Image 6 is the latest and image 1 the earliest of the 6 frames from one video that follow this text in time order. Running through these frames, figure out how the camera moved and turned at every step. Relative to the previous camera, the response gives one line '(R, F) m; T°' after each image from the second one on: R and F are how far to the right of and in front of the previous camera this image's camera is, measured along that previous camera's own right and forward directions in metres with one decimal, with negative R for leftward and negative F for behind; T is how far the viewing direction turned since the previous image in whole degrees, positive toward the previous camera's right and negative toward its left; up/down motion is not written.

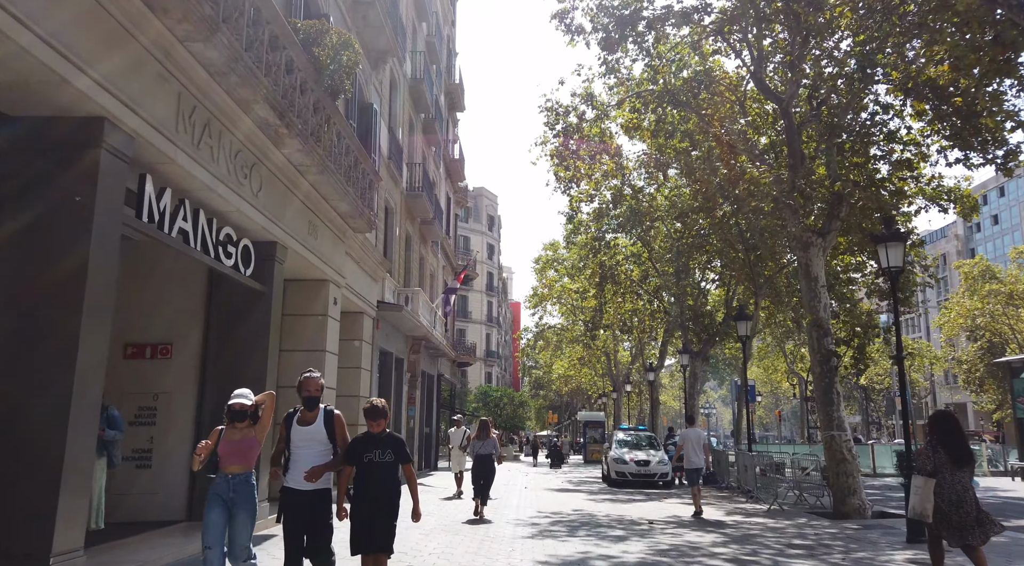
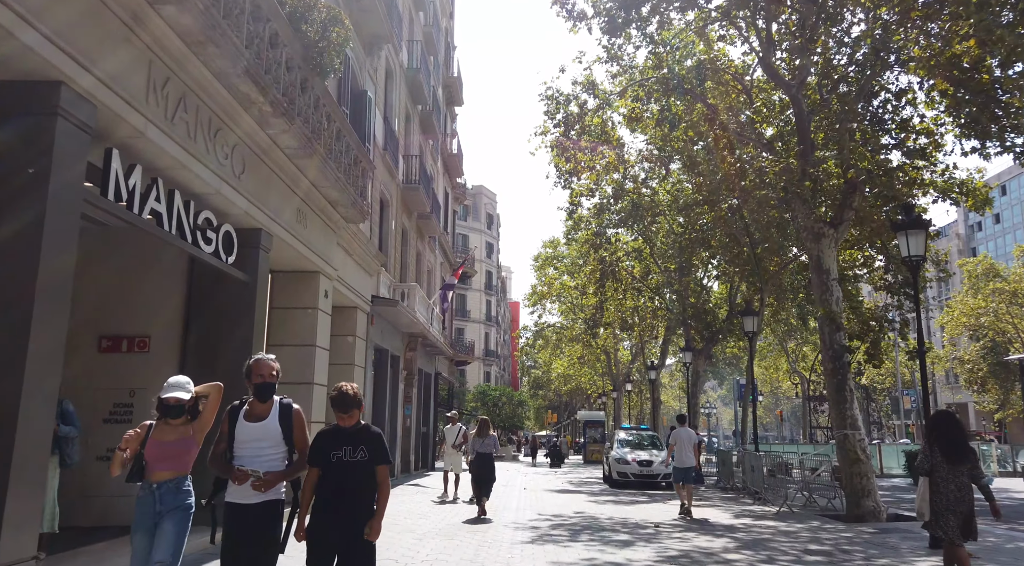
(0.0, +0.6) m; 0°
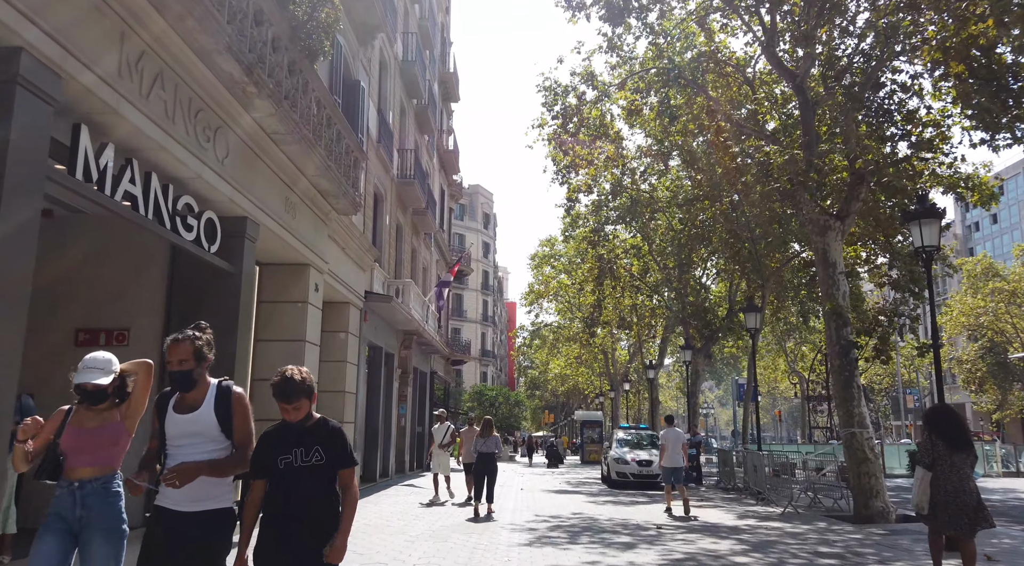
(0.0, +0.4) m; 0°
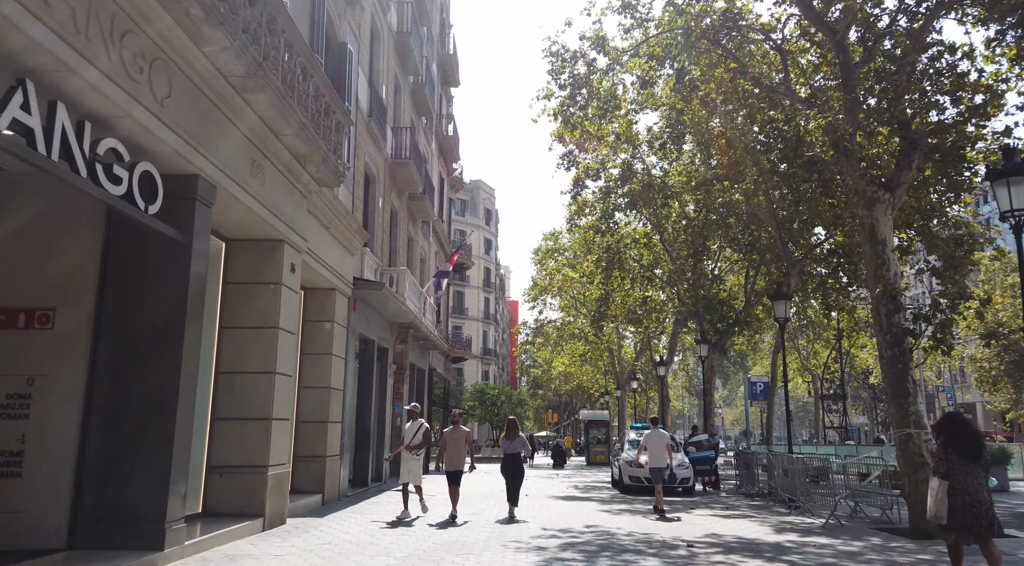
(0.0, +1.7) m; 0°
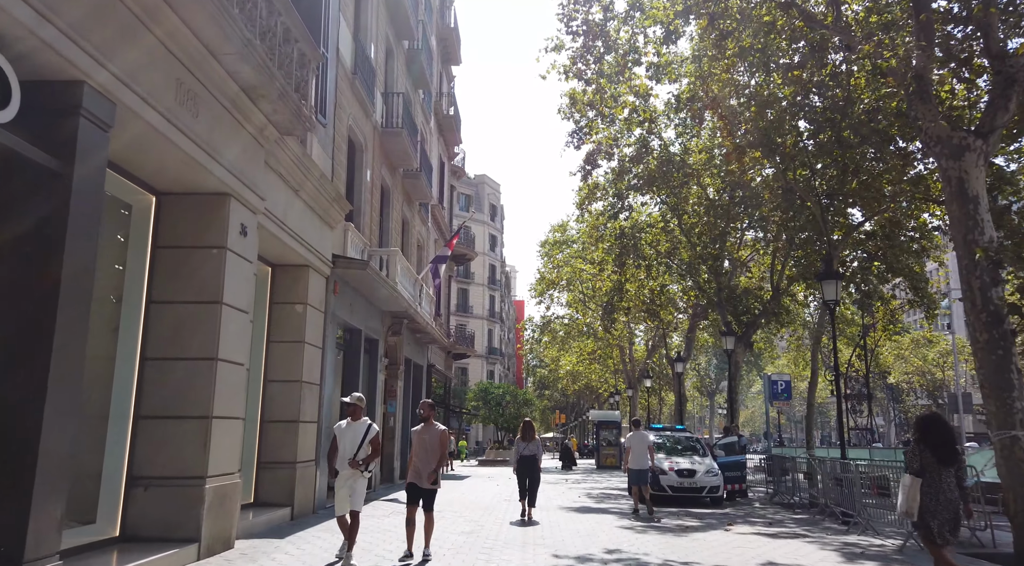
(0.0, +2.3) m; 0°
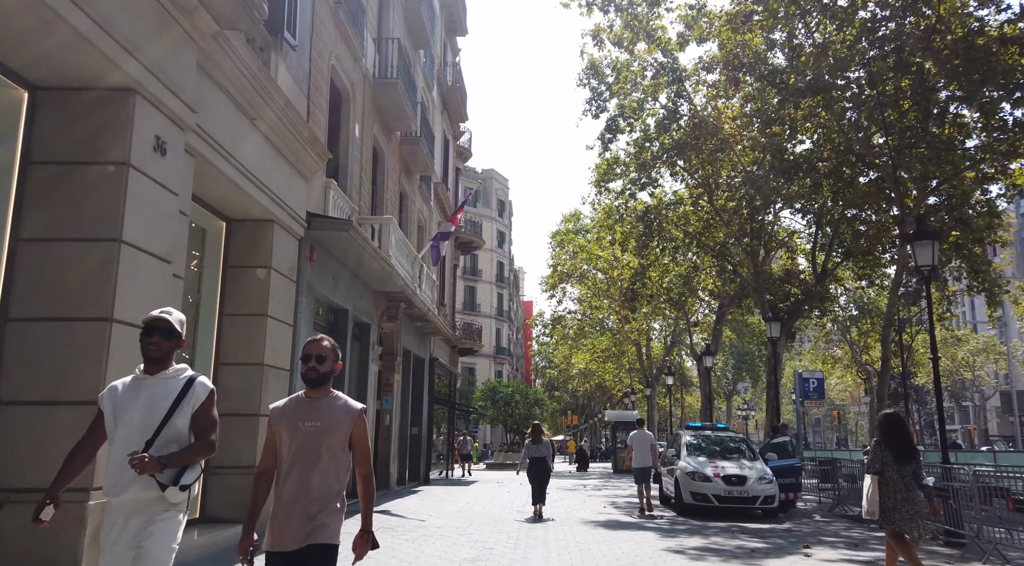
(-0.1, +2.7) m; -1°
